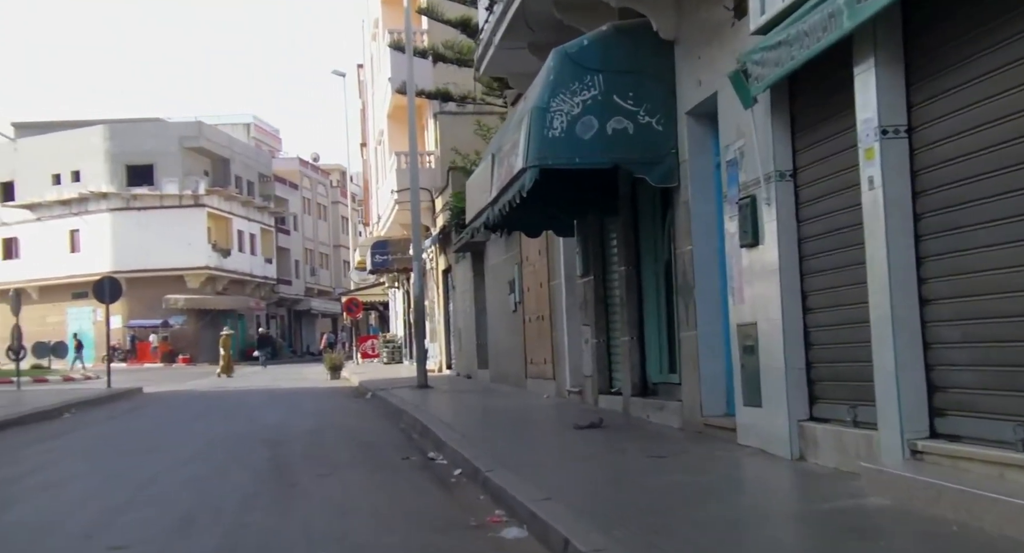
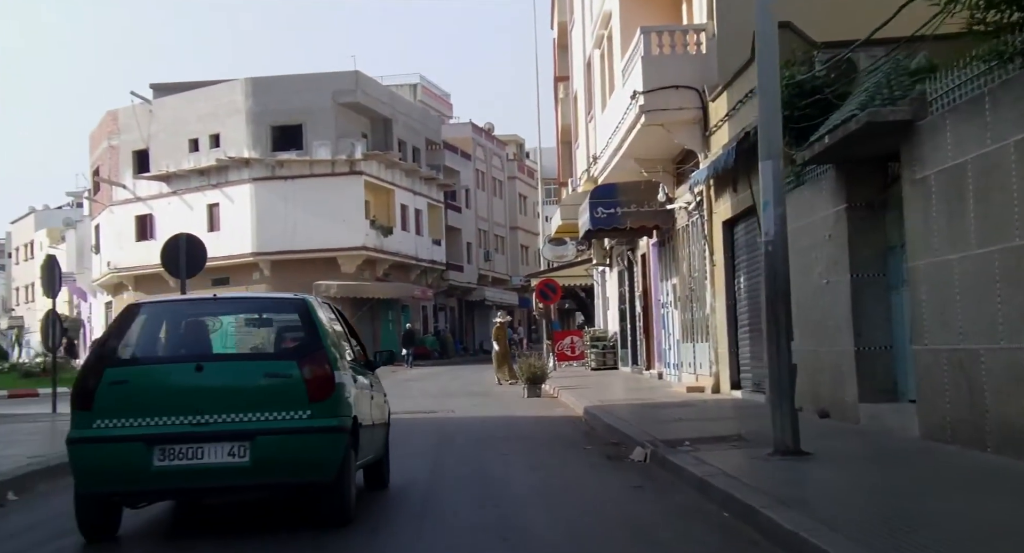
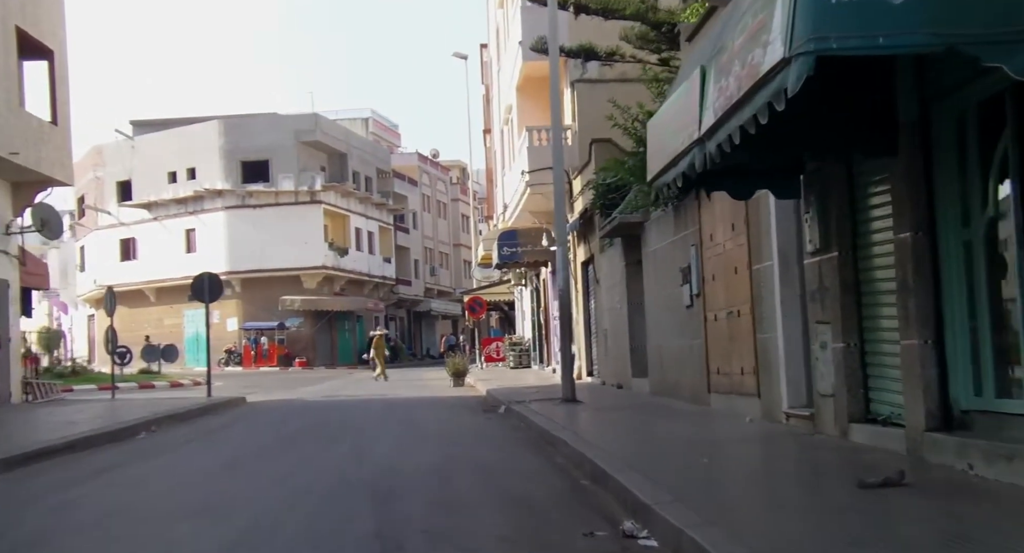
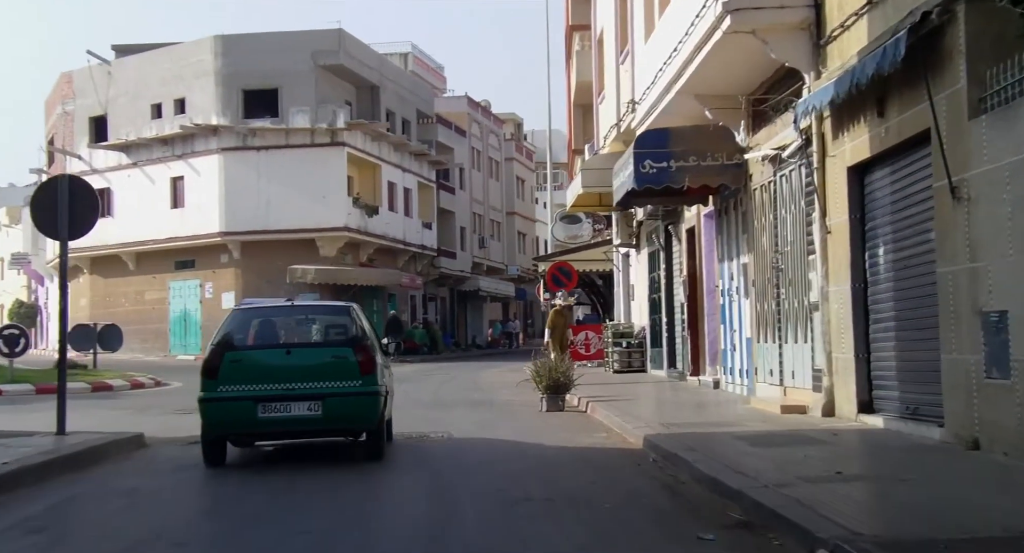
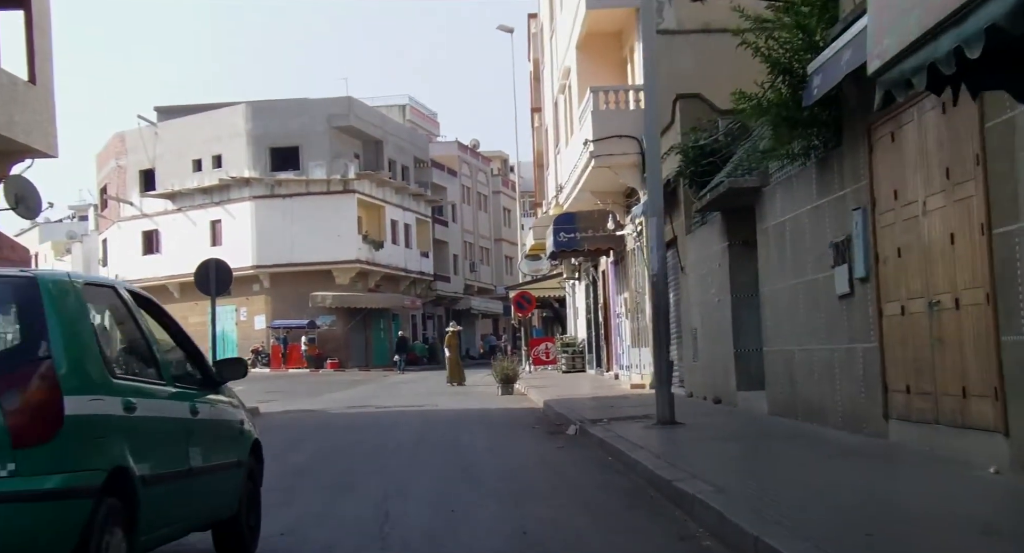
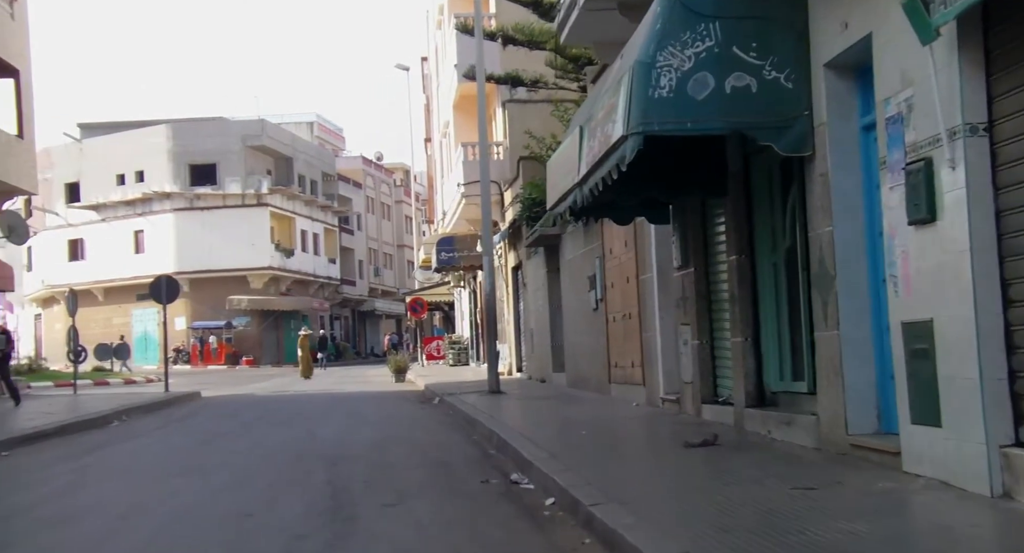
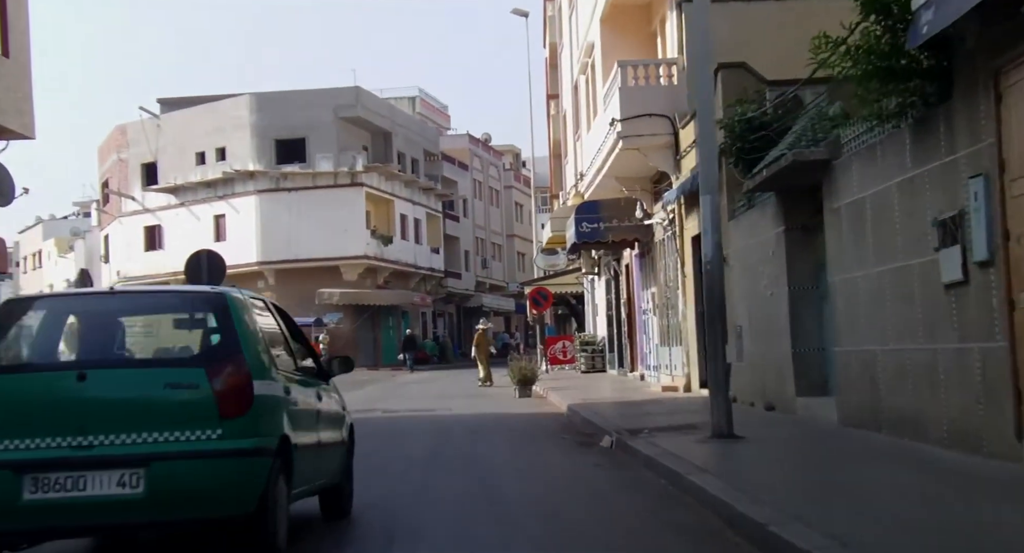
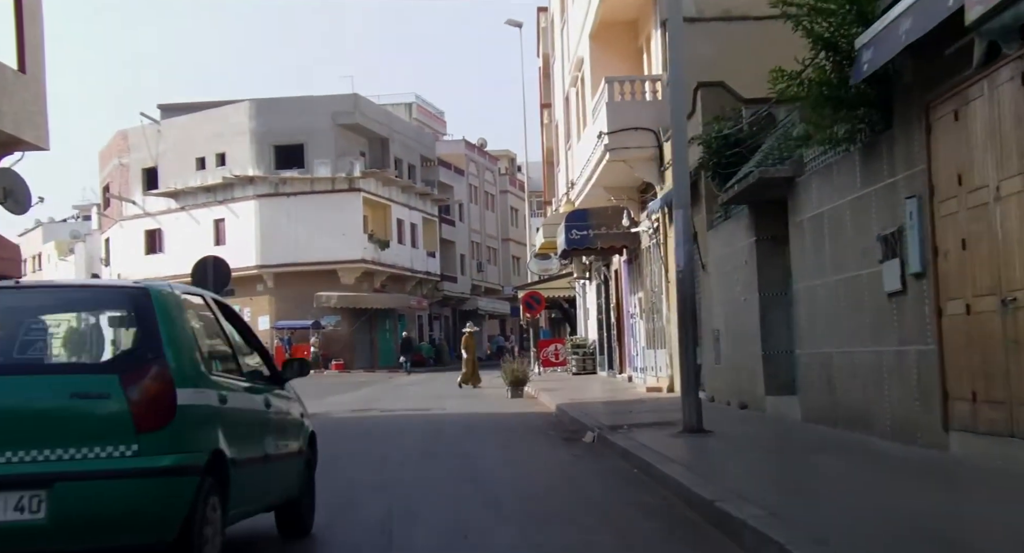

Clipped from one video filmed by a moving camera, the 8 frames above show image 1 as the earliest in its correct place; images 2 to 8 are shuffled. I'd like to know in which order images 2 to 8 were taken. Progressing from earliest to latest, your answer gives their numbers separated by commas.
6, 3, 5, 8, 7, 2, 4
